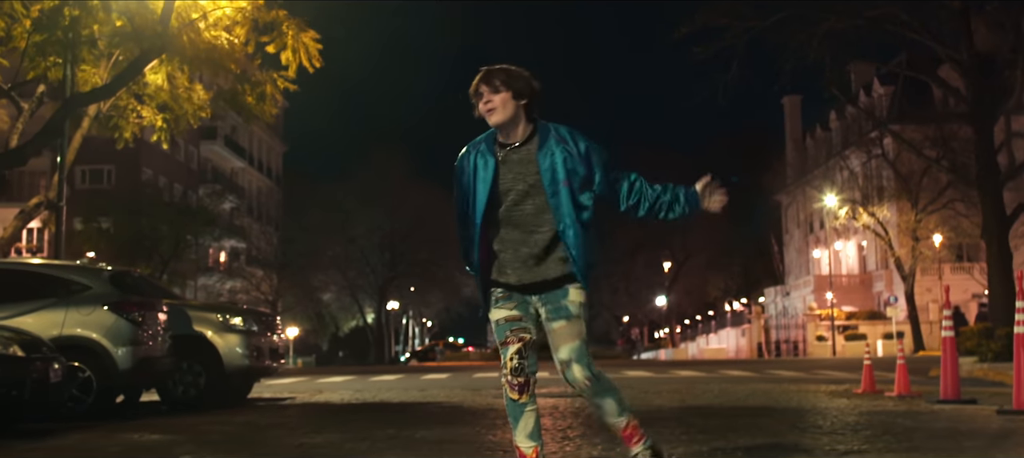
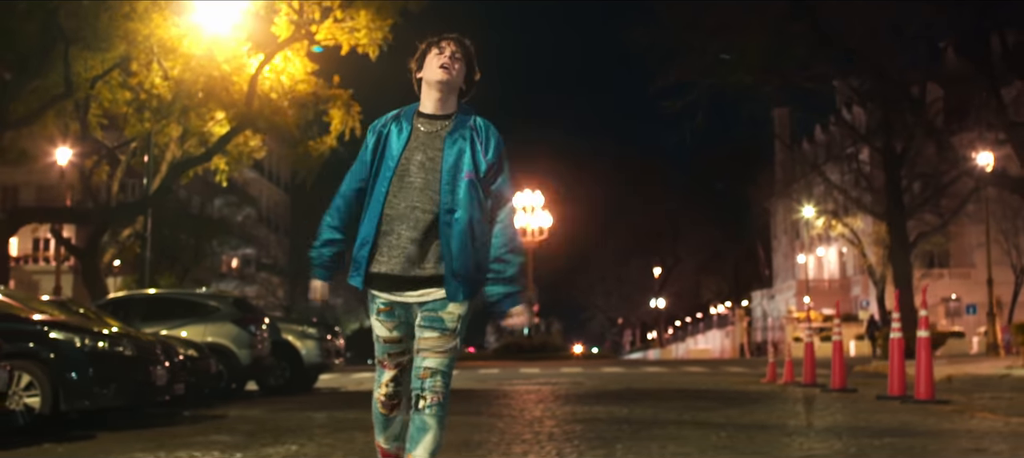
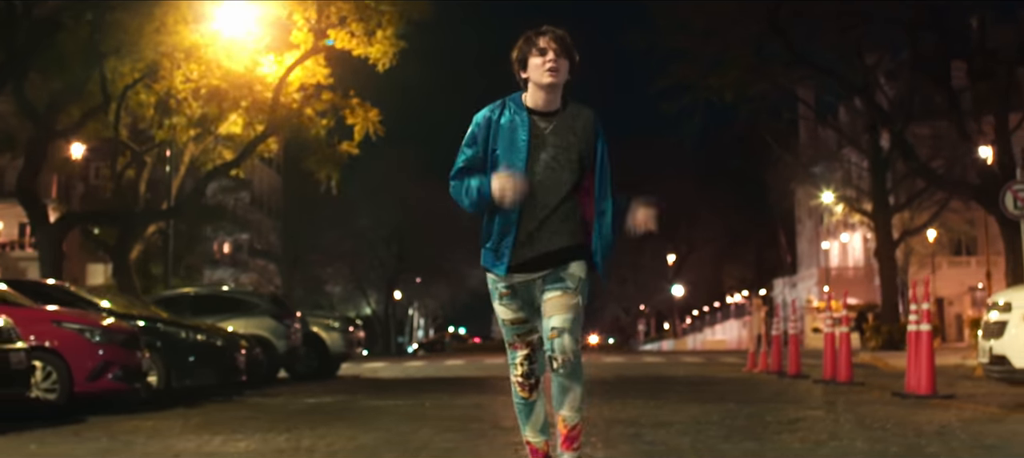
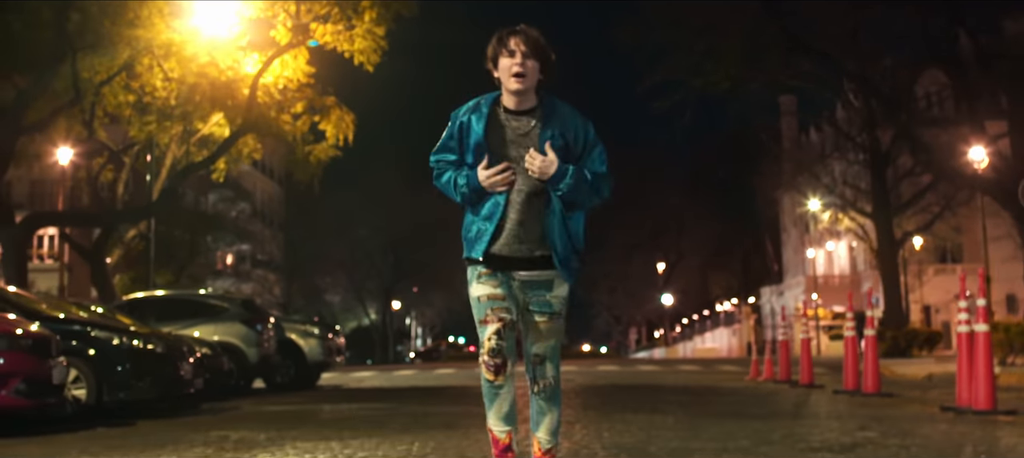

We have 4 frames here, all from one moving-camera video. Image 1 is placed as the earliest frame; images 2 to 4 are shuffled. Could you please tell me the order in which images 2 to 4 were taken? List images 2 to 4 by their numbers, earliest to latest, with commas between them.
2, 4, 3
